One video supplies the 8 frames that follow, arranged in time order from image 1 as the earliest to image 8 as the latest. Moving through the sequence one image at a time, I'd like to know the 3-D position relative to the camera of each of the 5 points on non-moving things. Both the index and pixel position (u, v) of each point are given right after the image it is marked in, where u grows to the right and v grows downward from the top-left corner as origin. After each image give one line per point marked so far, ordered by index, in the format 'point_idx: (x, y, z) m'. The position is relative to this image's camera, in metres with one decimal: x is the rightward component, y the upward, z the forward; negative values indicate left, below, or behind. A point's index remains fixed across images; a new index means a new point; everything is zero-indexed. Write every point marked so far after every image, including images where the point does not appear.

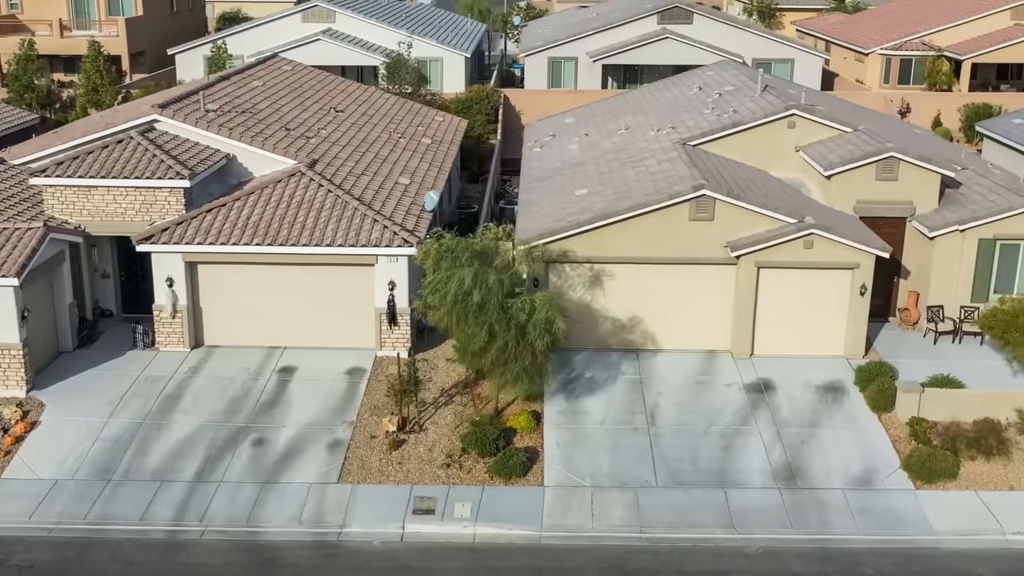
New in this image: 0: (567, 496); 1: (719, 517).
0: (+0.9, -3.6, +18.9) m
1: (+3.4, -3.8, +18.3) m
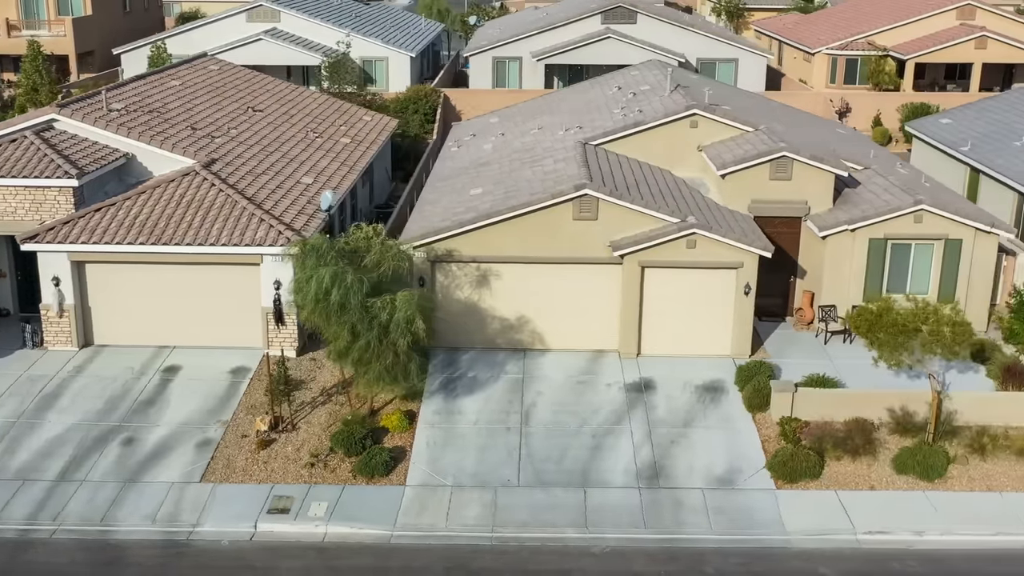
0: (-1.5, -3.5, +18.9) m
1: (+1.0, -3.8, +18.3) m
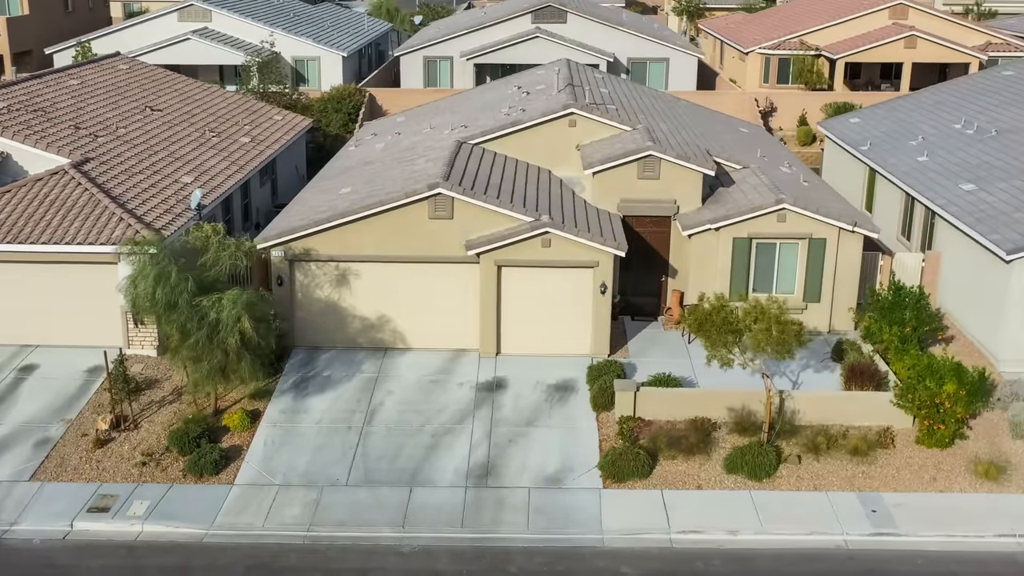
0: (-4.5, -3.5, +18.9) m
1: (-2.0, -3.8, +18.3) m
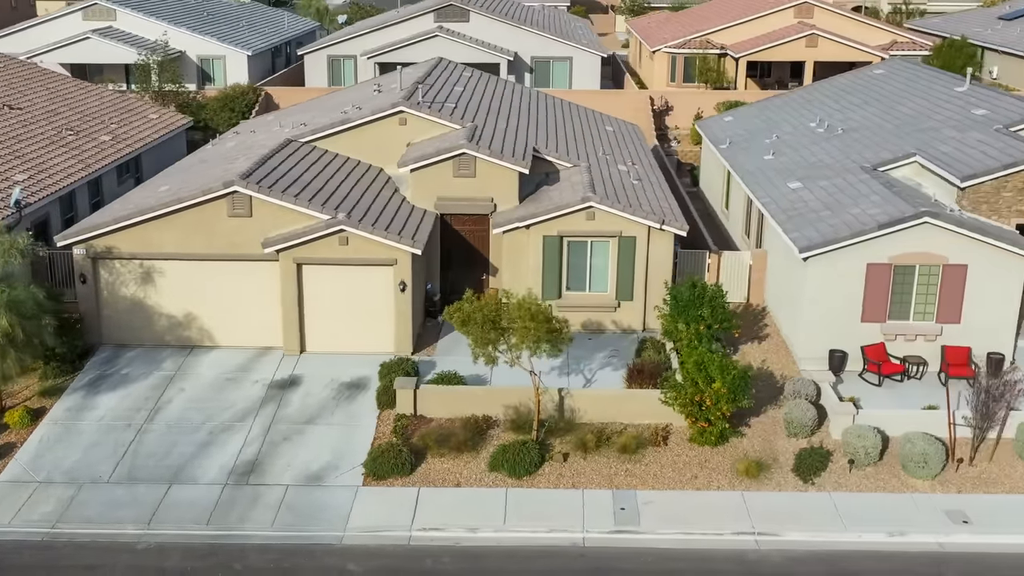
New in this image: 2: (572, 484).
0: (-8.6, -3.5, +18.9) m
1: (-6.1, -3.7, +18.3) m
2: (+1.0, -3.4, +19.1) m
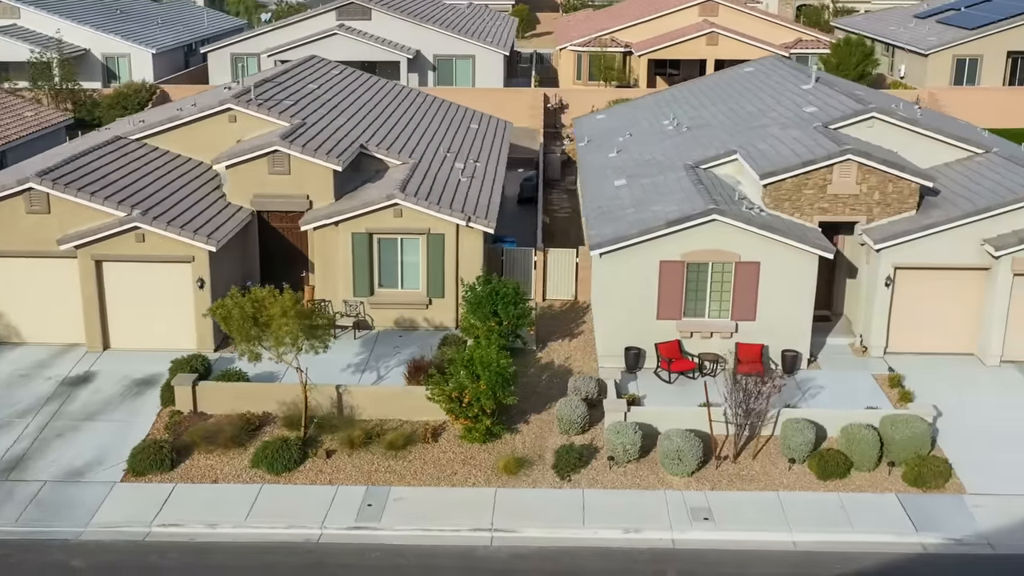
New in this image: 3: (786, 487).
0: (-12.8, -3.4, +19.0) m
1: (-10.4, -3.7, +18.4) m
2: (-3.2, -3.3, +19.2) m
3: (+4.7, -3.4, +19.0) m
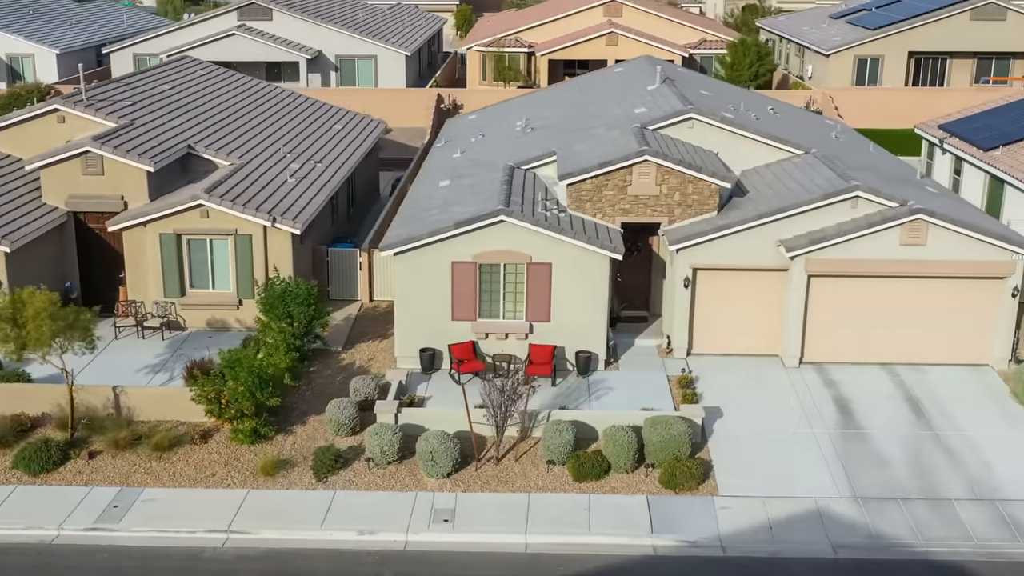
0: (-17.1, -3.4, +19.0) m
1: (-14.6, -3.7, +18.4) m
2: (-7.4, -3.4, +19.1) m
3: (+0.5, -3.4, +19.0) m
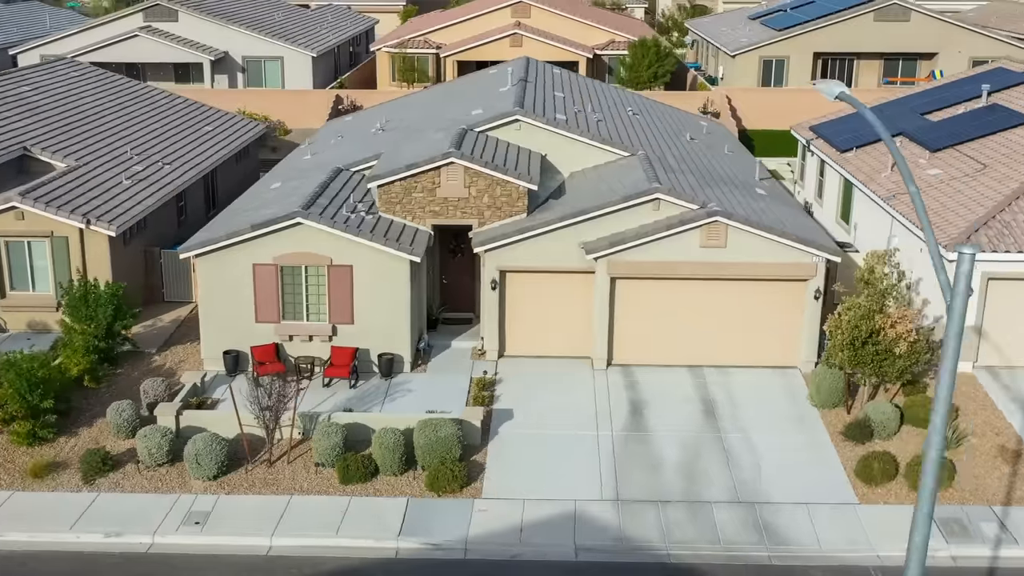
0: (-21.1, -3.5, +19.0) m
1: (-18.6, -3.7, +18.4) m
2: (-11.5, -3.4, +19.2) m
3: (-3.6, -3.5, +19.0) m
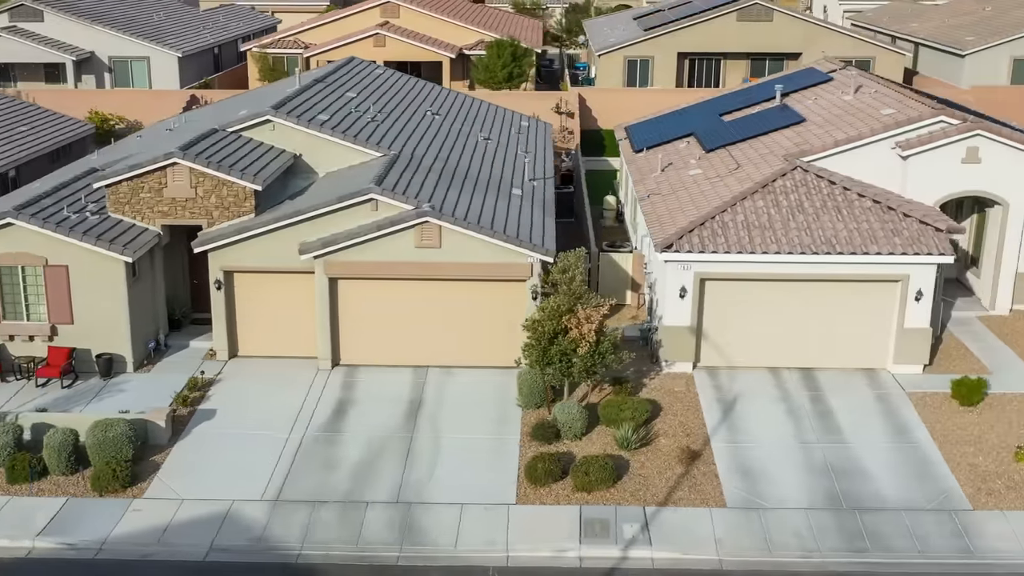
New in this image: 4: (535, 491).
0: (-26.9, -3.5, +19.1) m
1: (-24.4, -3.7, +18.5) m
2: (-17.2, -3.4, +19.3) m
3: (-9.4, -3.5, +19.0) m
4: (+0.4, -3.5, +19.0) m
